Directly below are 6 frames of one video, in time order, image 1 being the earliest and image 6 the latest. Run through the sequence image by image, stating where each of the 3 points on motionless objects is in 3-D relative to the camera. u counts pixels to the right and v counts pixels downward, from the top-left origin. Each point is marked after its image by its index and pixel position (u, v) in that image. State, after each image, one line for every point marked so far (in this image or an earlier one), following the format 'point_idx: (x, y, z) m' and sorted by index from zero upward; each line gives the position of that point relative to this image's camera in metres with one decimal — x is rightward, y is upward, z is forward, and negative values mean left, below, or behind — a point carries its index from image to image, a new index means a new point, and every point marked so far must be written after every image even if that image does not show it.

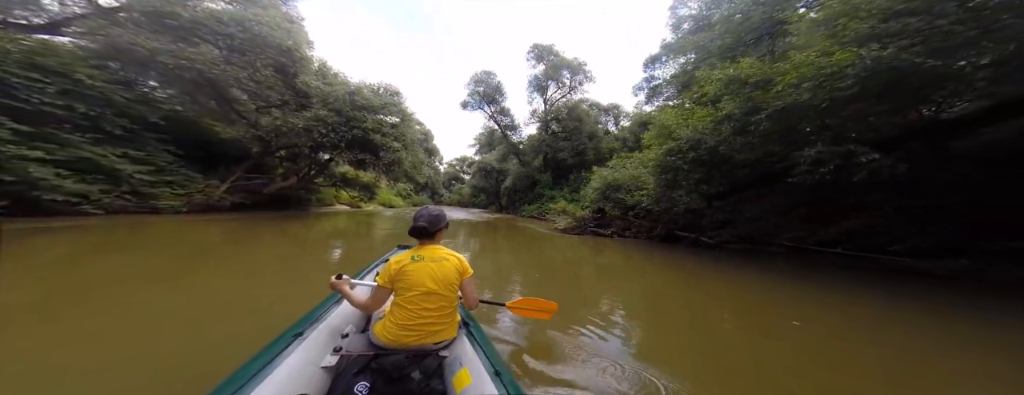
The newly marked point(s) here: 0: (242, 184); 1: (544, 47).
0: (-12.6, +0.6, +12.4) m
1: (+2.9, +11.3, +19.2) m
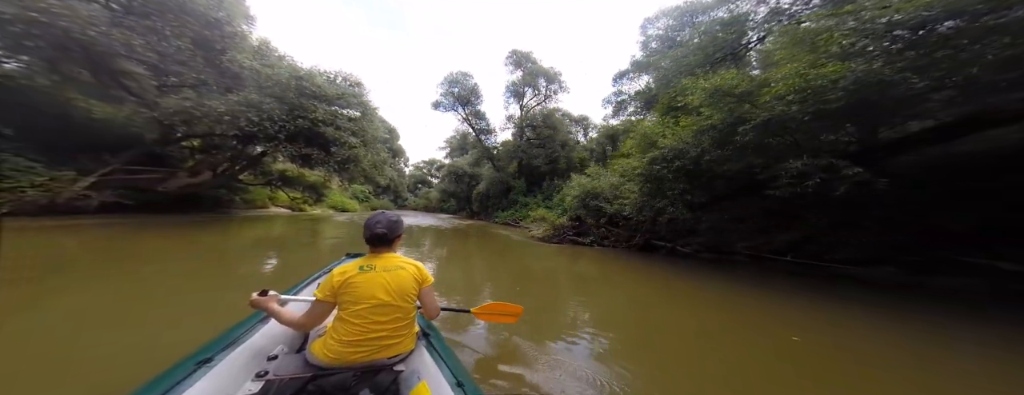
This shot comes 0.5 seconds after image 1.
0: (-13.9, +0.7, +10.4) m
1: (+1.0, +10.7, +19.3) m
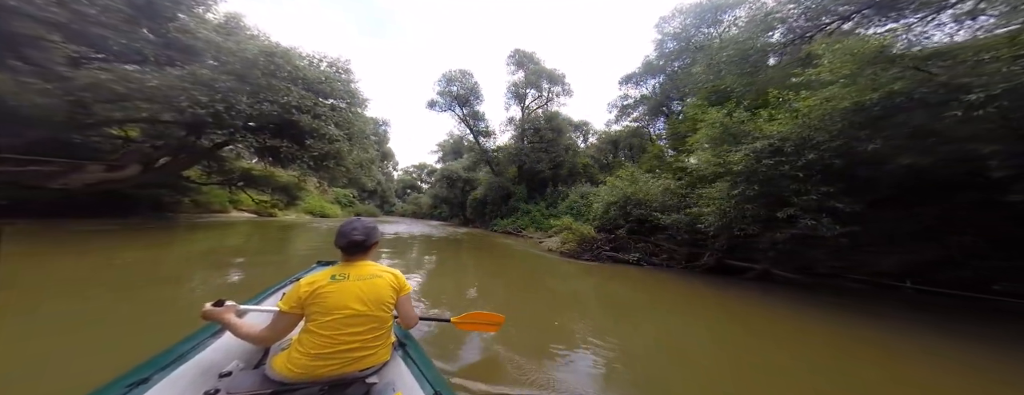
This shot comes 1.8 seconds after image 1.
0: (-13.8, +0.6, +9.1) m
1: (+0.8, +10.3, +18.8) m
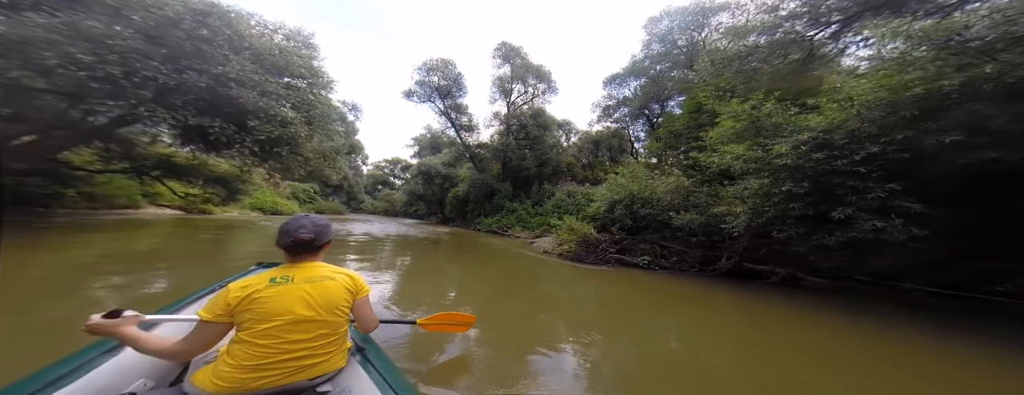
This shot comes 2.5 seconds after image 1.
0: (-14.3, +0.9, +7.5) m
1: (-0.4, +10.4, +18.3) m
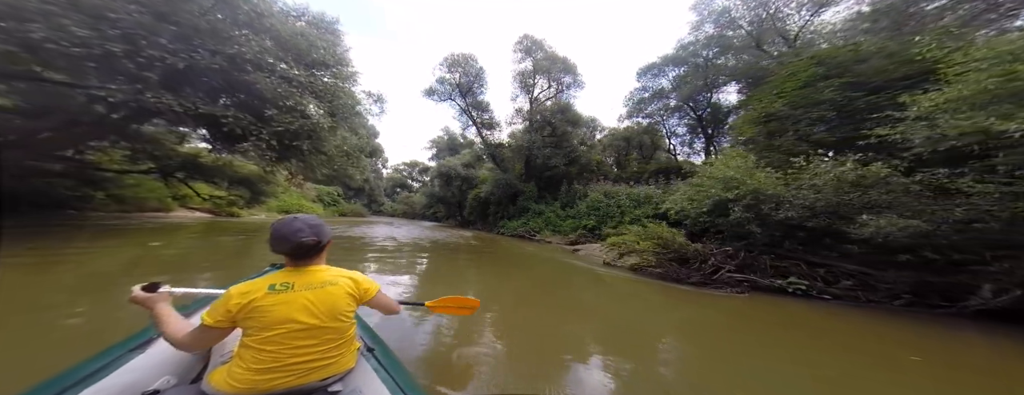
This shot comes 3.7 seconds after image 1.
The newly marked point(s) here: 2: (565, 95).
0: (-13.2, +0.8, +7.4) m
1: (+1.2, +10.3, +17.5) m
2: (+3.3, +6.7, +17.4) m
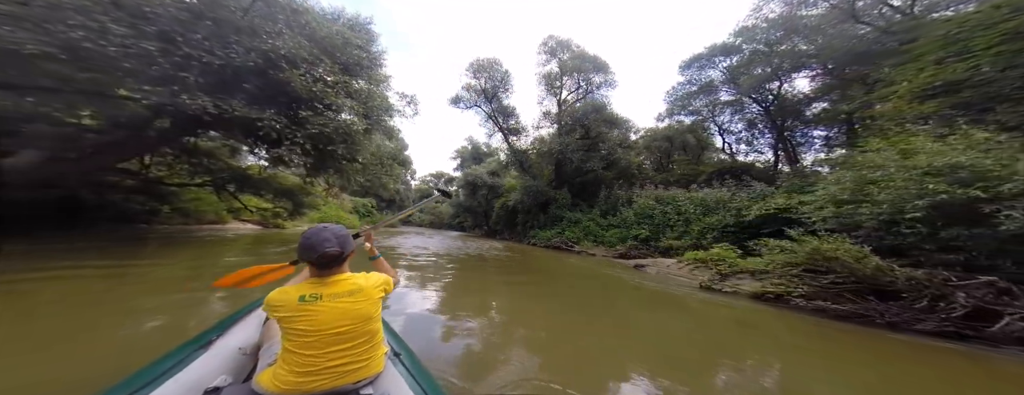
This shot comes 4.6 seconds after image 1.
0: (-11.9, +0.3, +7.5) m
1: (+3.0, +9.8, +16.8) m
2: (+5.2, +6.2, +16.4) m
